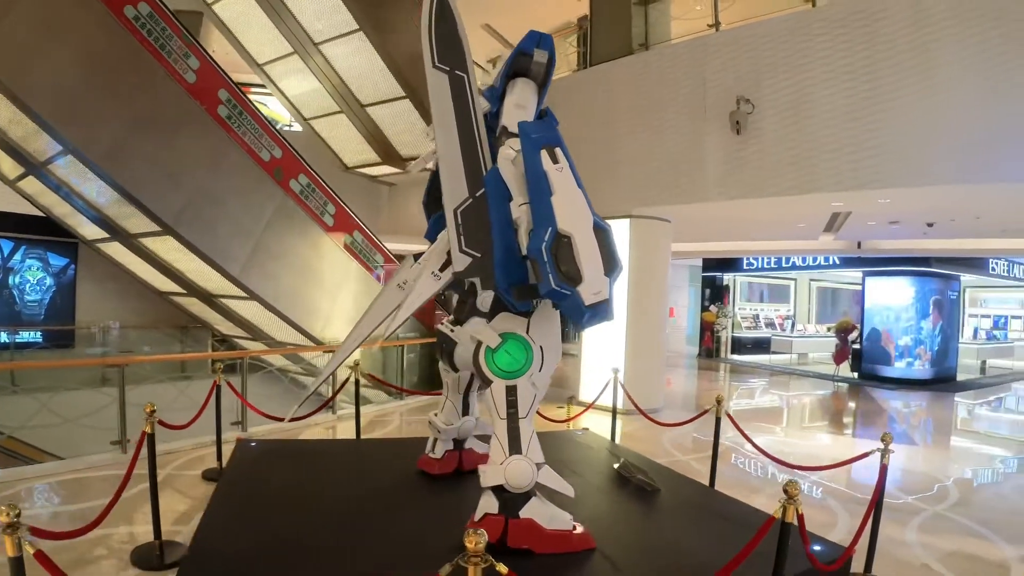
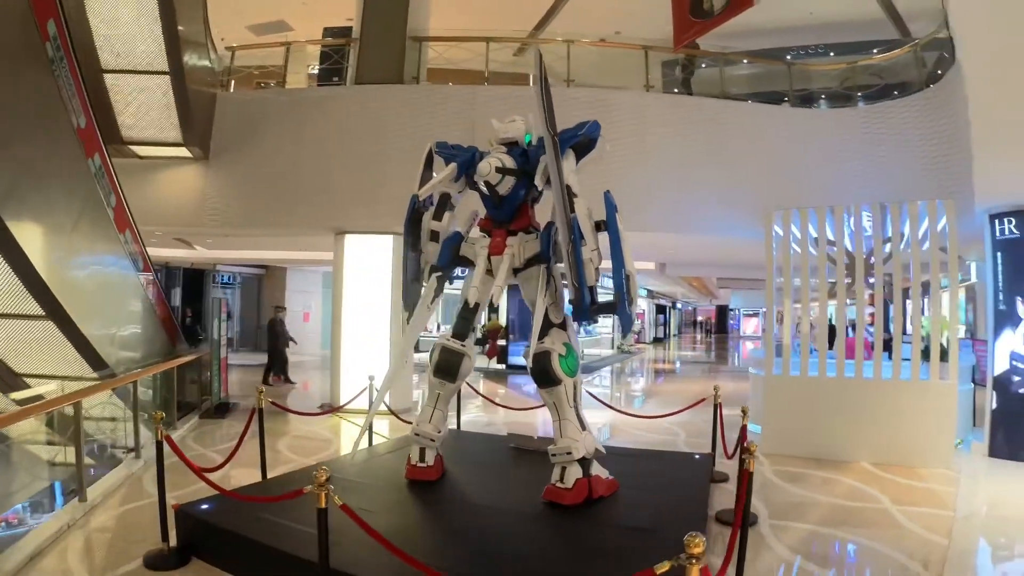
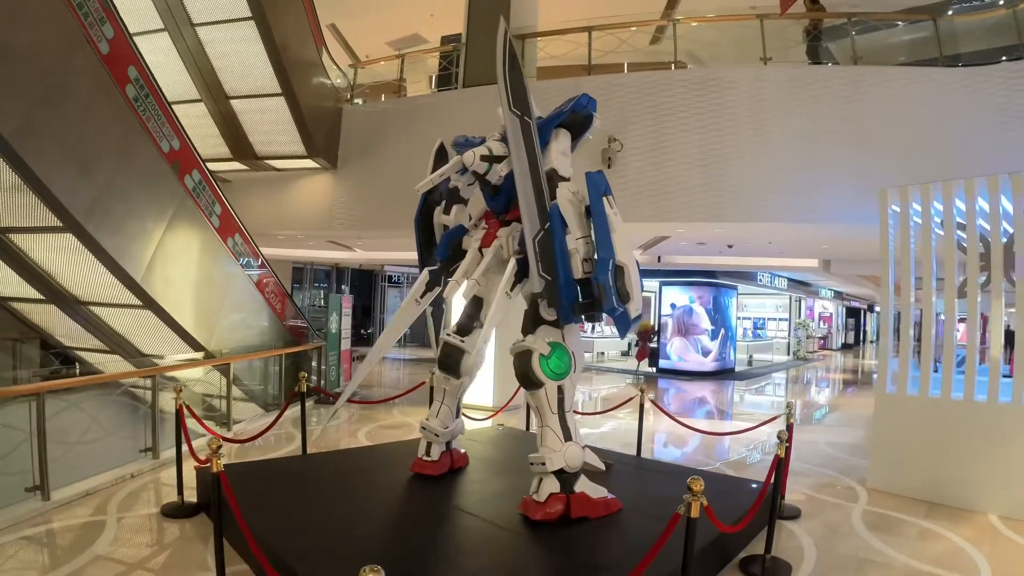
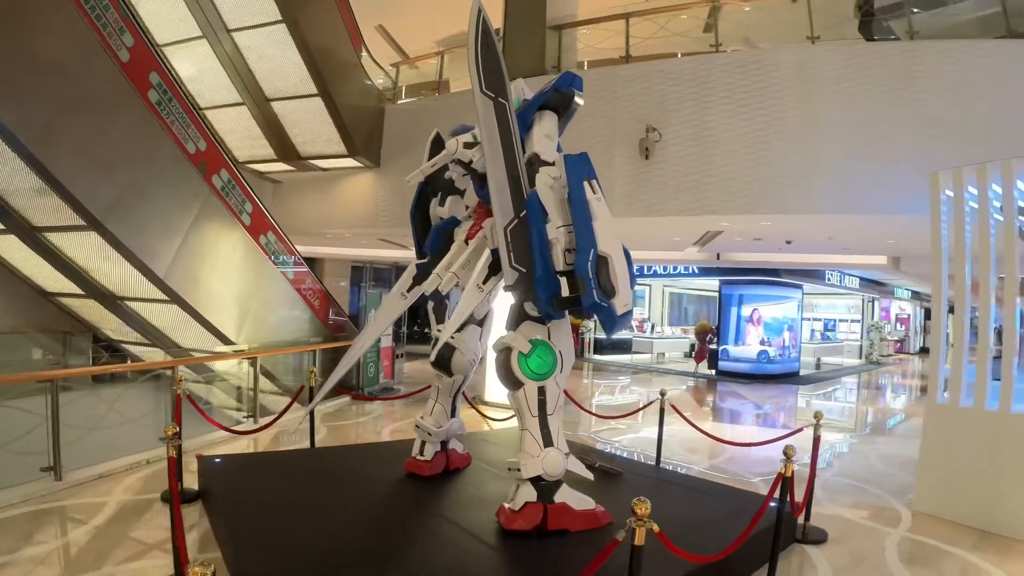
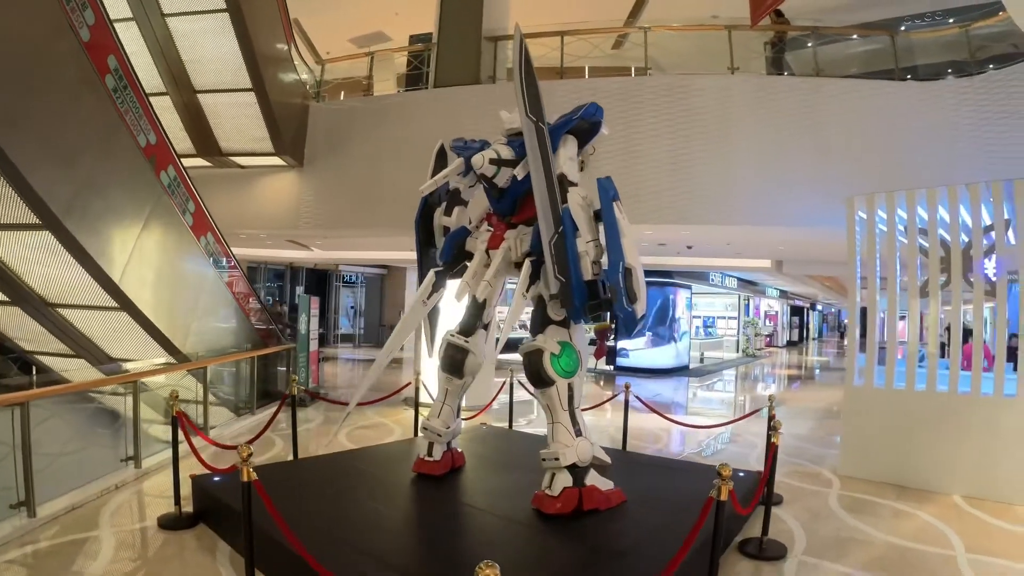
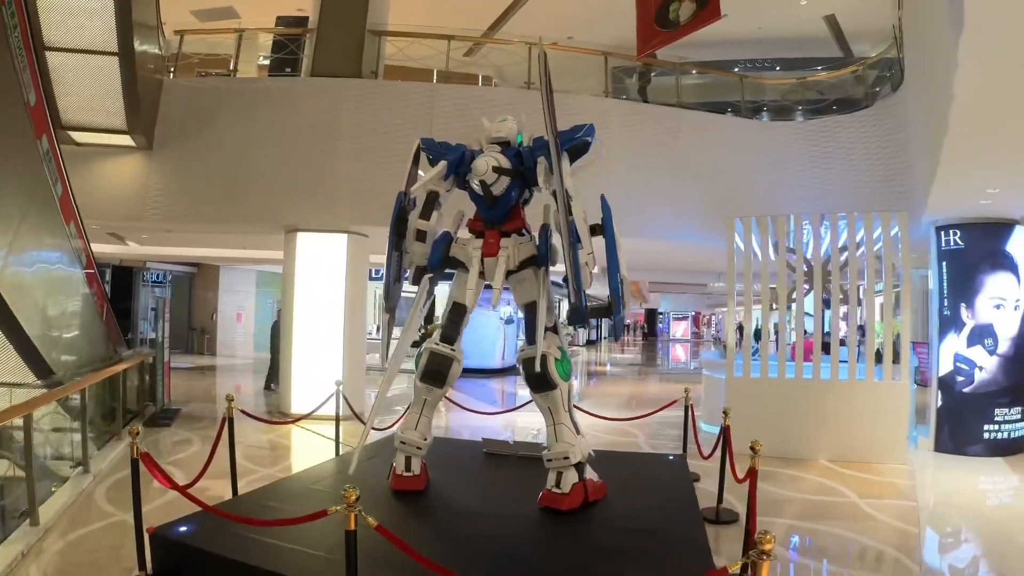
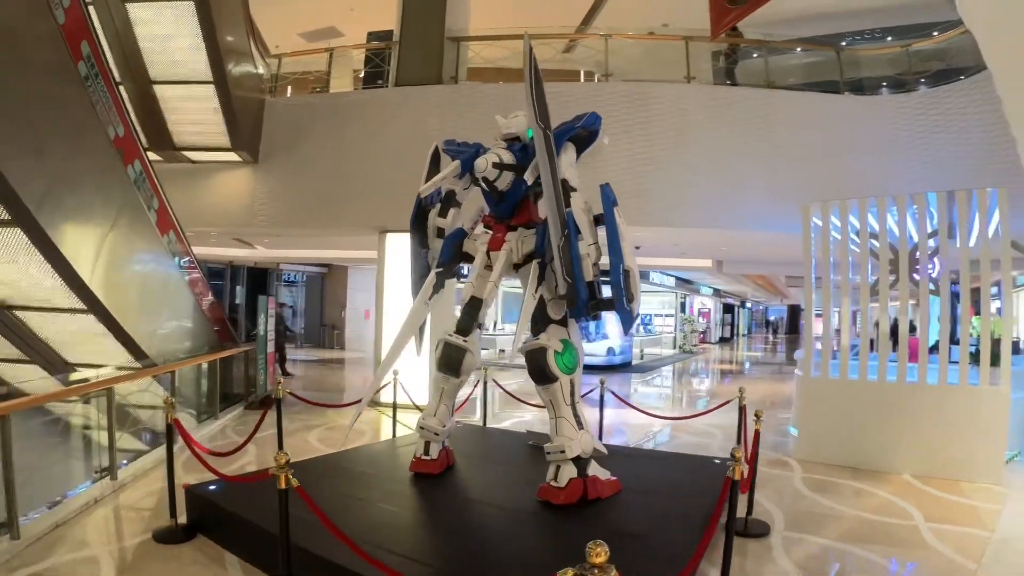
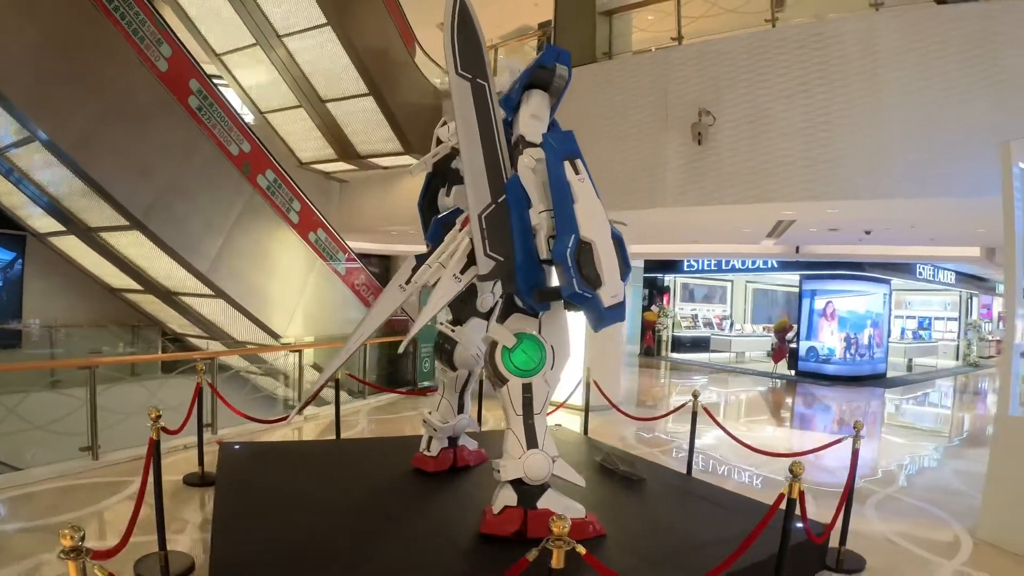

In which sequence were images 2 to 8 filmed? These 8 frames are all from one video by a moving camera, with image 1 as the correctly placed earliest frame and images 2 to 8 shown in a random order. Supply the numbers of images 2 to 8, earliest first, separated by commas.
8, 4, 3, 5, 7, 2, 6
